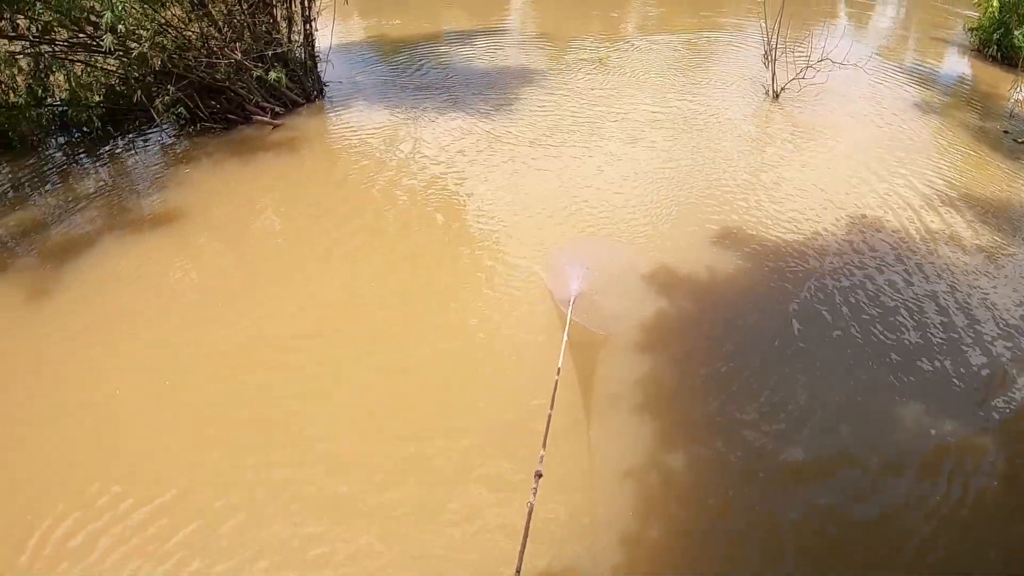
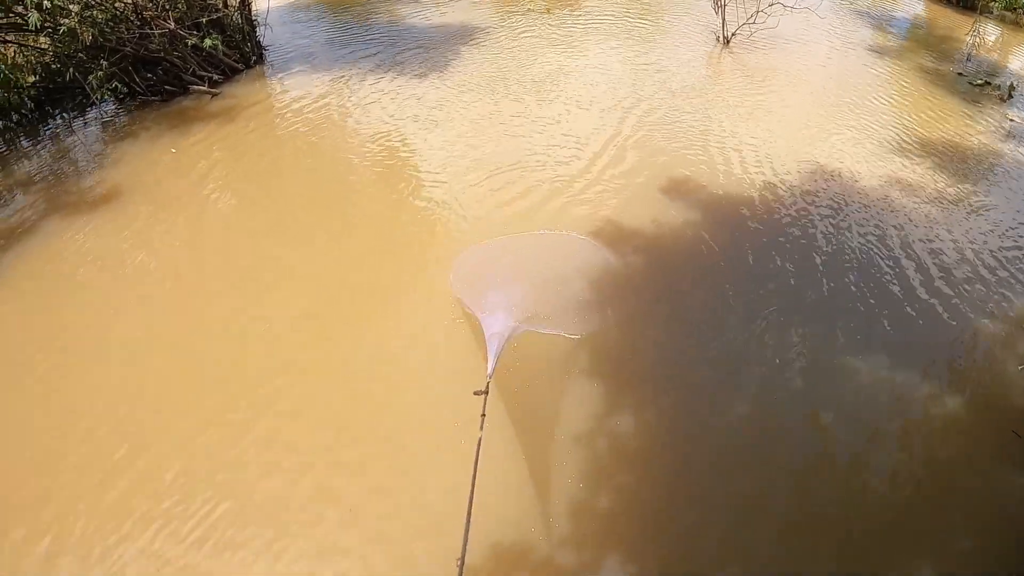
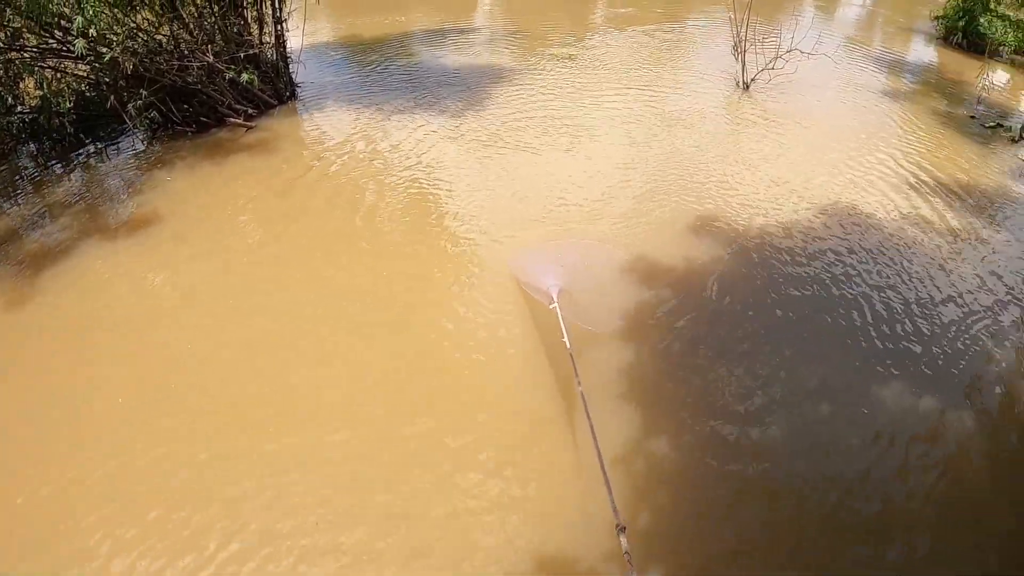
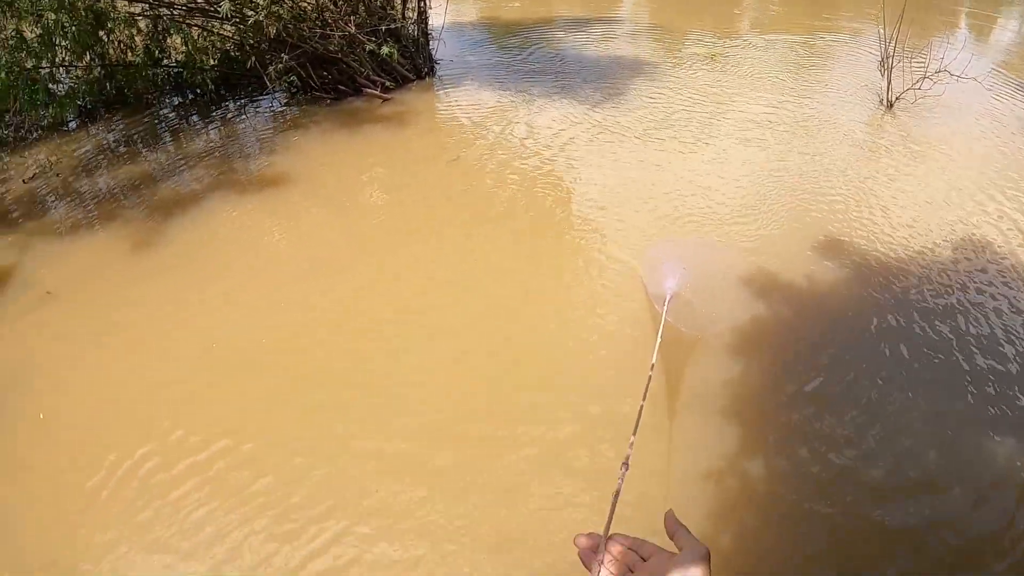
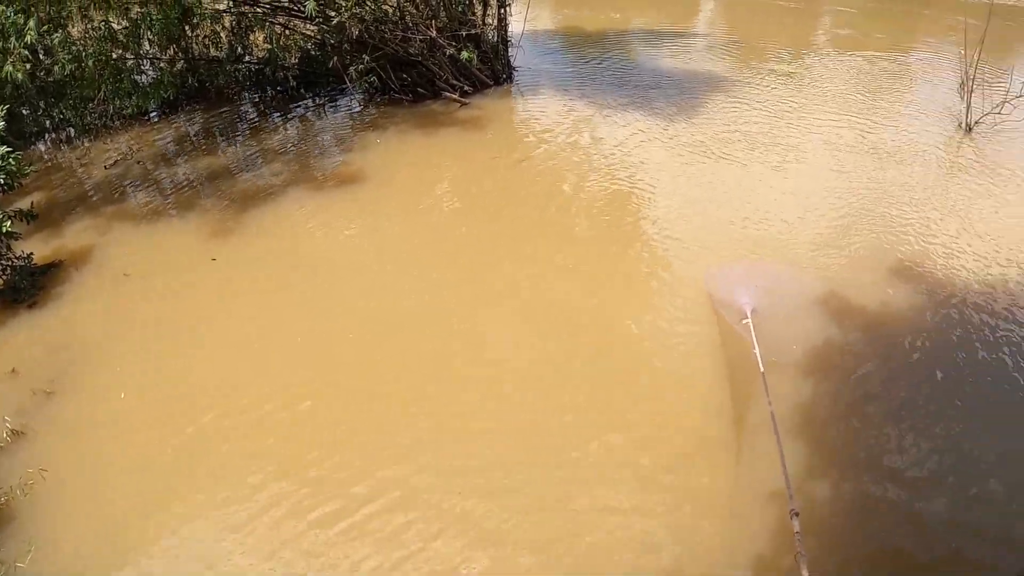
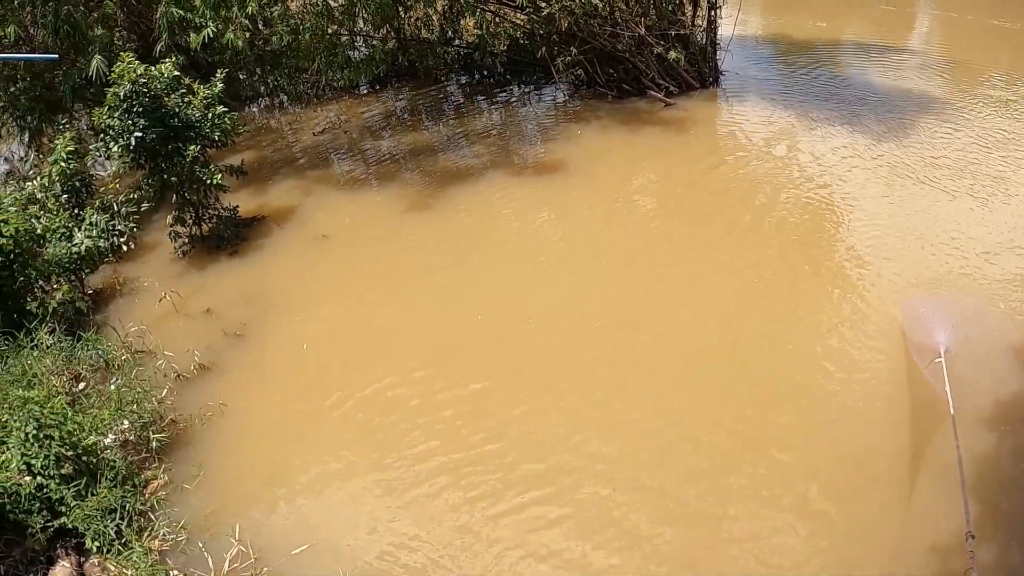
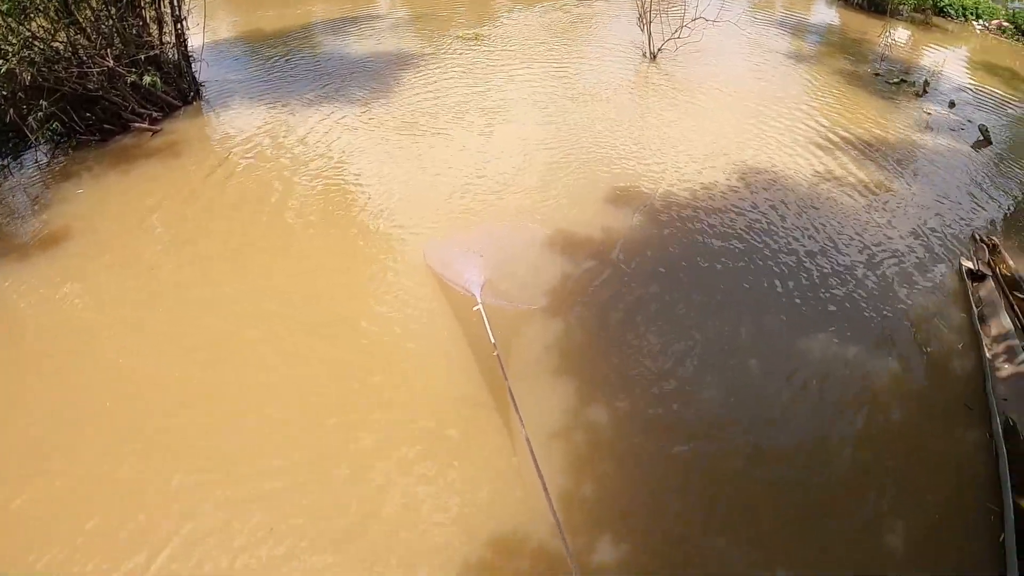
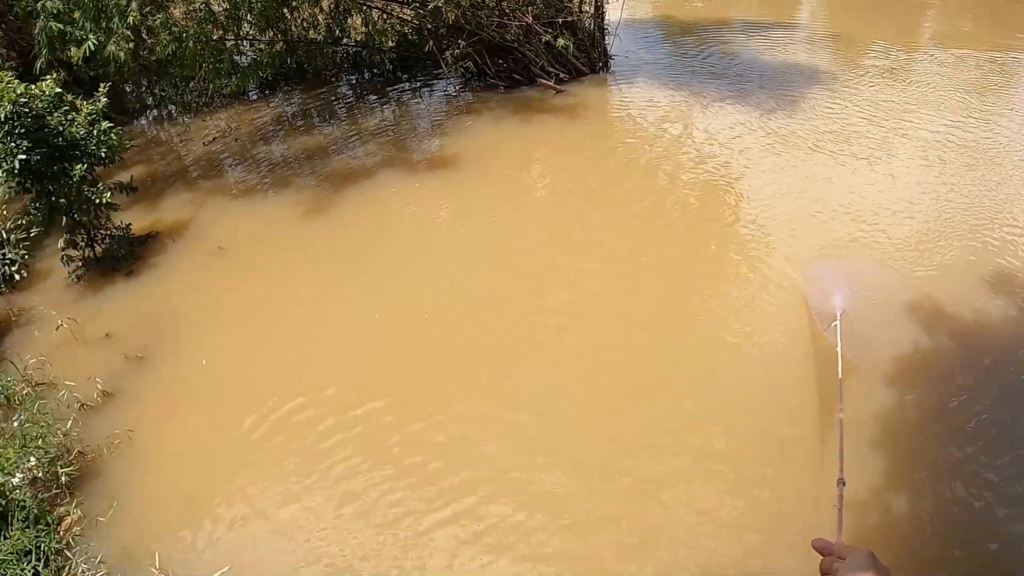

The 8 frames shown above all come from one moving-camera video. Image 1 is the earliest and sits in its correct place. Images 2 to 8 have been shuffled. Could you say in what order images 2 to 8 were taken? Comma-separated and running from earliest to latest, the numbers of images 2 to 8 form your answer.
4, 8, 6, 5, 3, 7, 2
